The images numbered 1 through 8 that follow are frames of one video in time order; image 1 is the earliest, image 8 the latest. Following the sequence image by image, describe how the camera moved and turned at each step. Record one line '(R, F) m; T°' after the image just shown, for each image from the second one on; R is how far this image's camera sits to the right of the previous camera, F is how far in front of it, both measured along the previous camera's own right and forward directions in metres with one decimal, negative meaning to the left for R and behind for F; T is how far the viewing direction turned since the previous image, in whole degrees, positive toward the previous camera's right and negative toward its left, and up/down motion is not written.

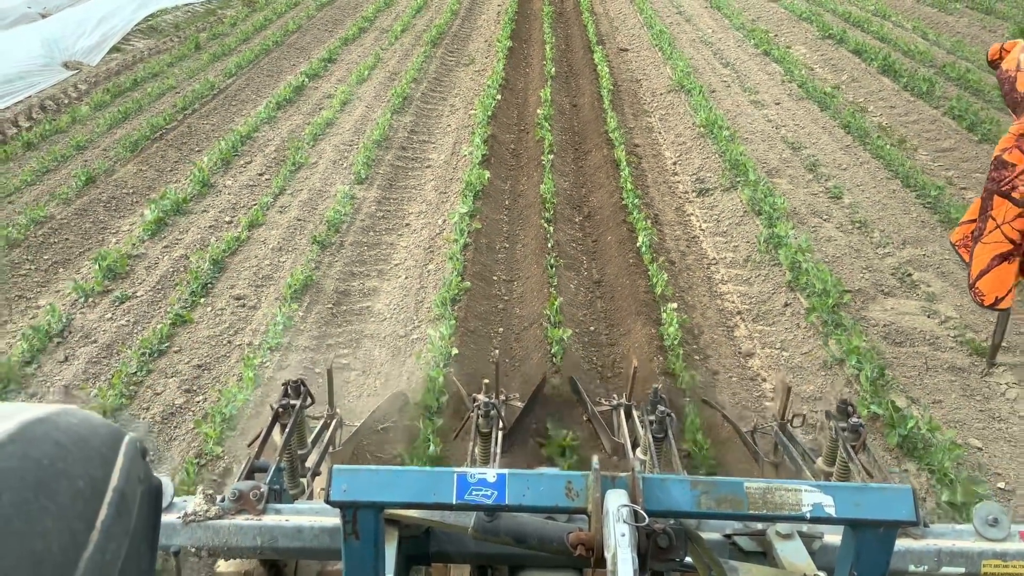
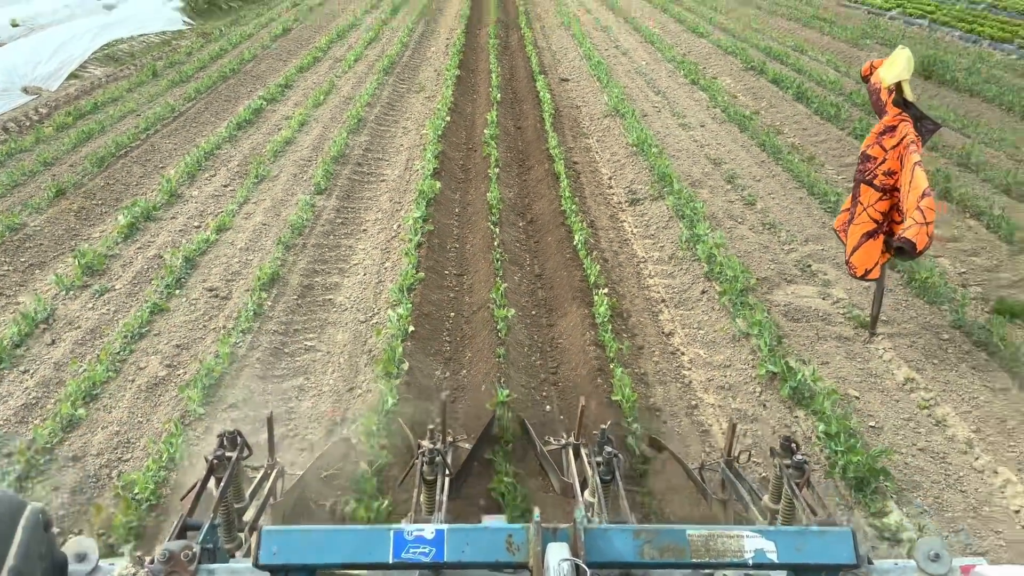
(0.0, -0.7) m; +4°
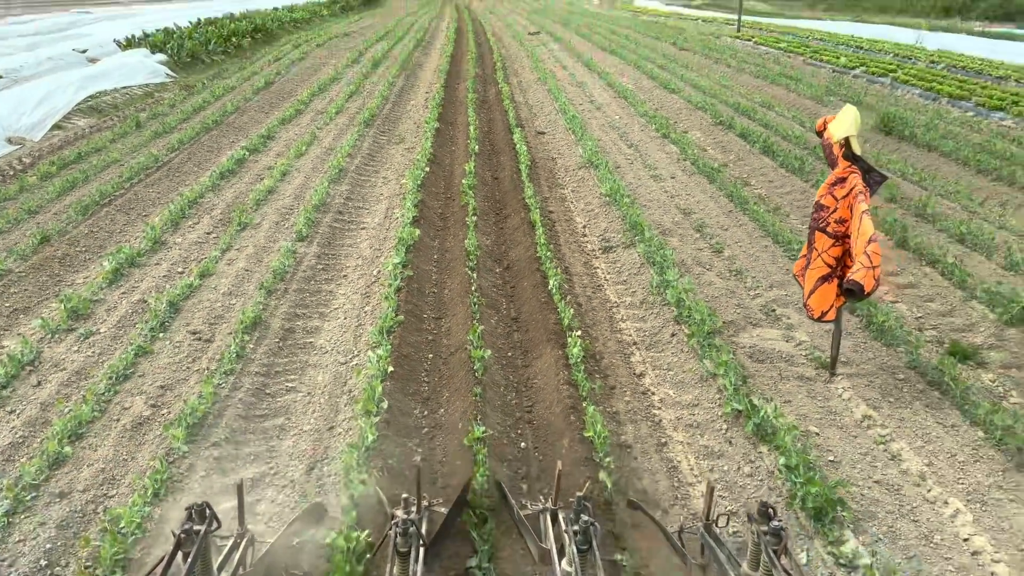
(0.0, -0.2) m; +2°
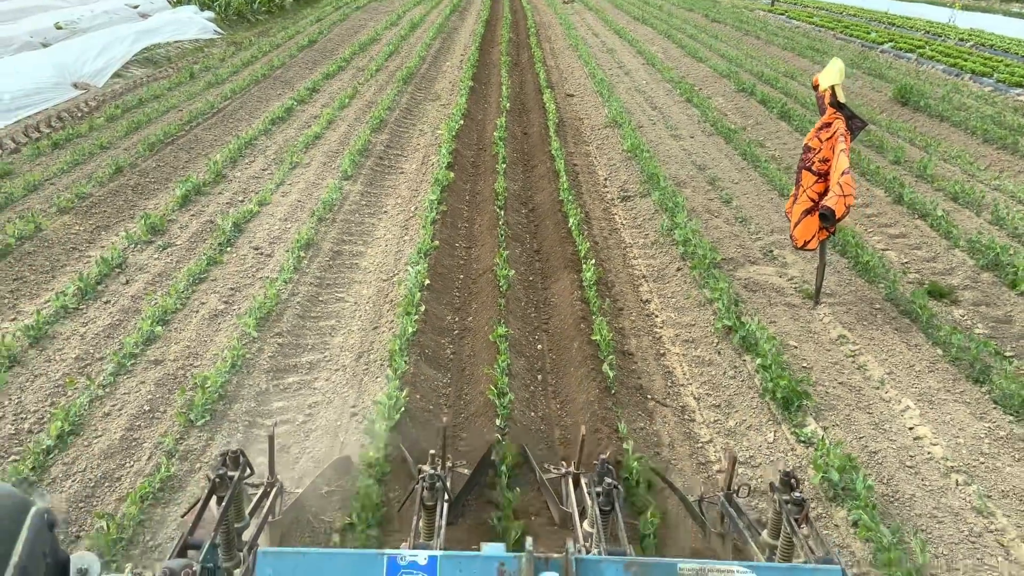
(0.0, -0.8) m; -2°
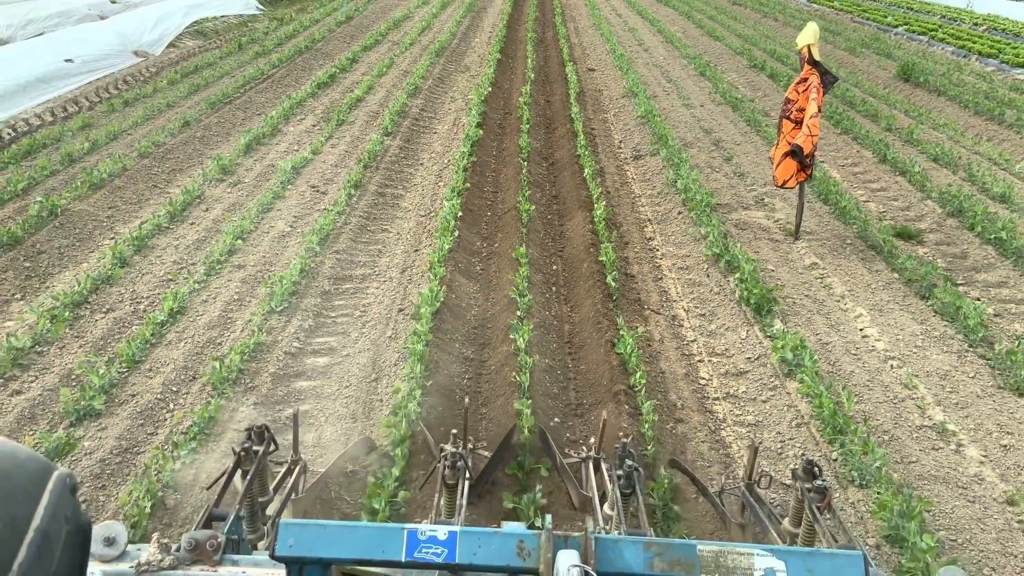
(0.0, -1.1) m; -2°
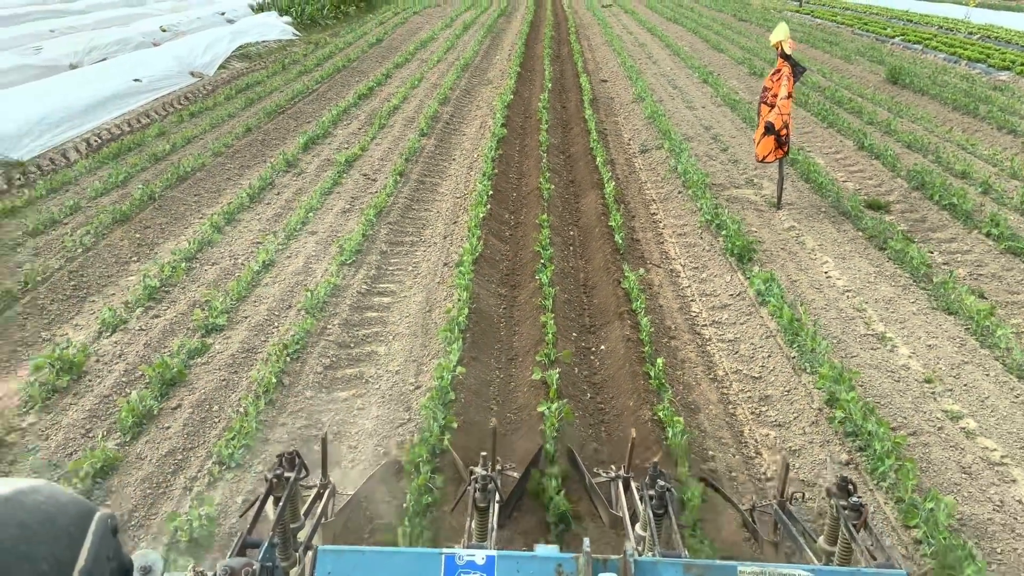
(-0.1, -1.4) m; -1°
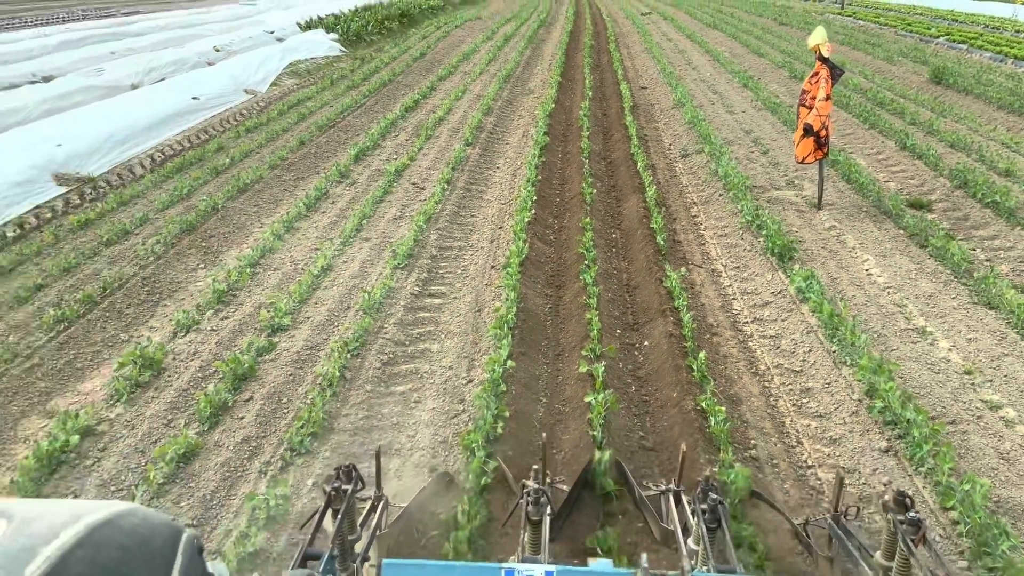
(0.0, -0.3) m; -3°
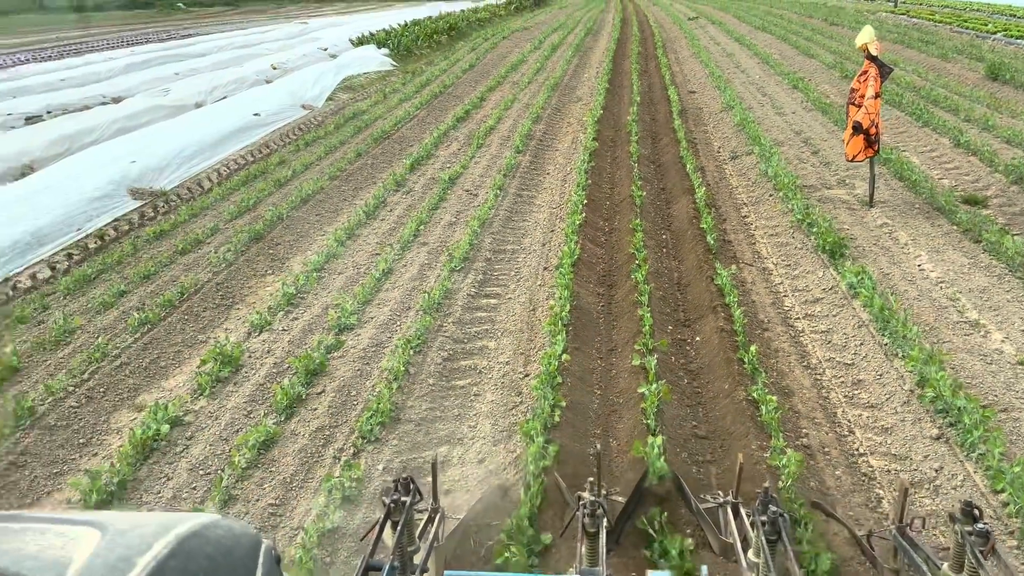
(0.0, -0.3) m; -4°
